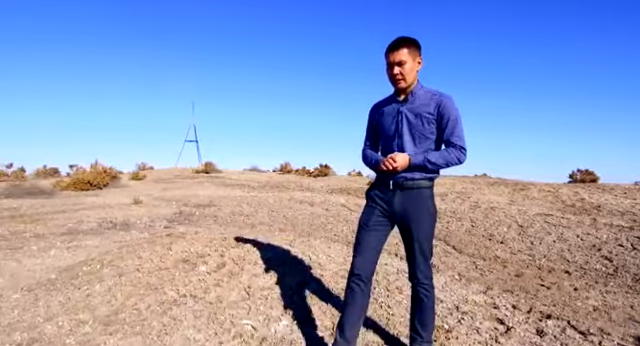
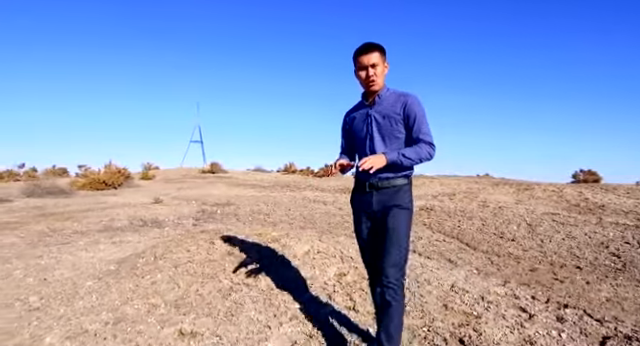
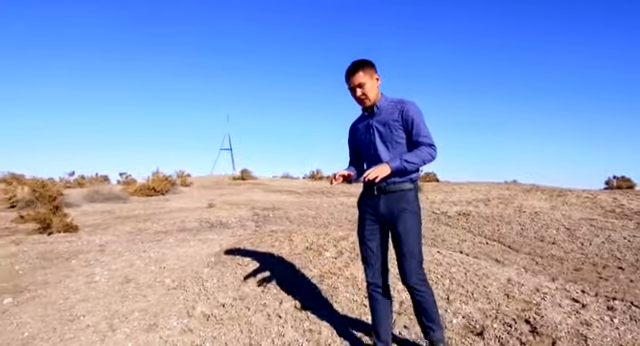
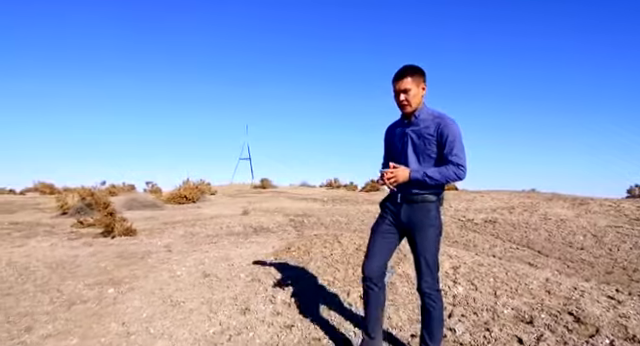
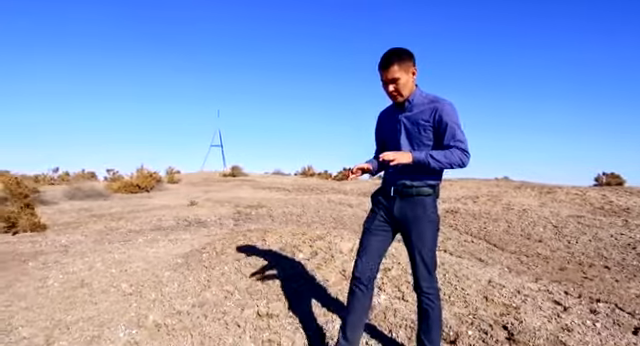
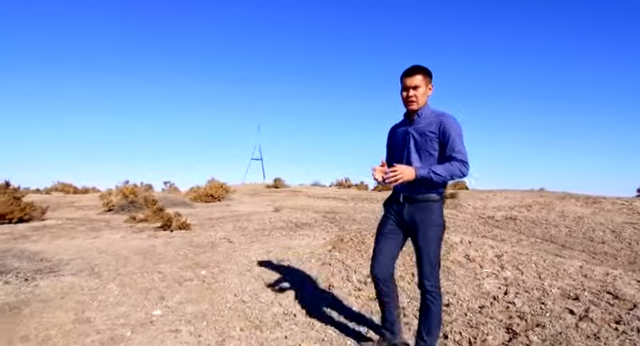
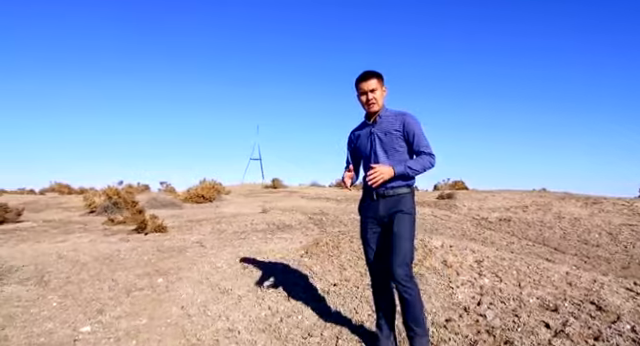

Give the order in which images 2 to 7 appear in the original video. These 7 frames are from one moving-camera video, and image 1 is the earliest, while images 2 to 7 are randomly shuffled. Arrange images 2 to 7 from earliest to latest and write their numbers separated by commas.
2, 5, 3, 4, 7, 6
